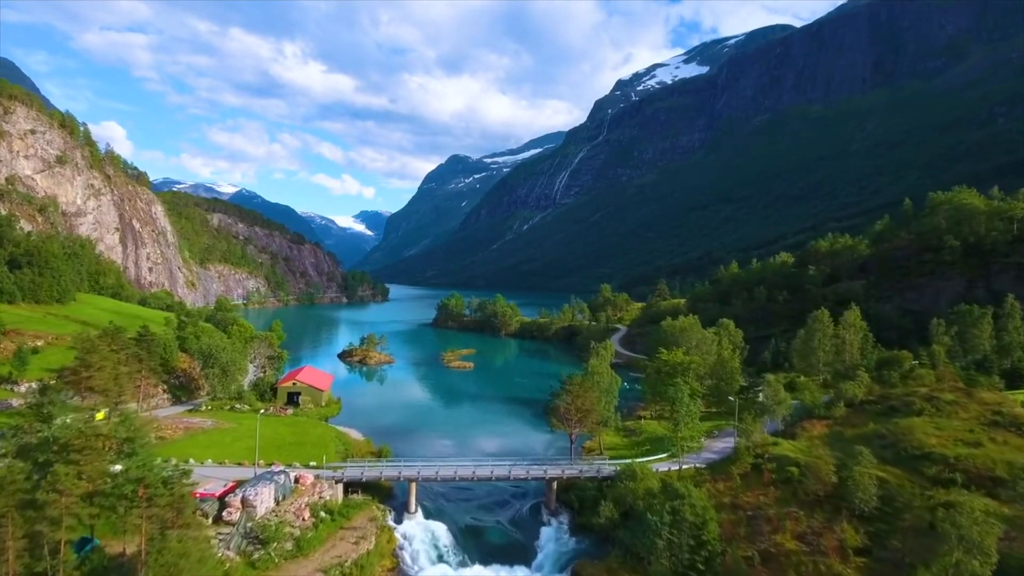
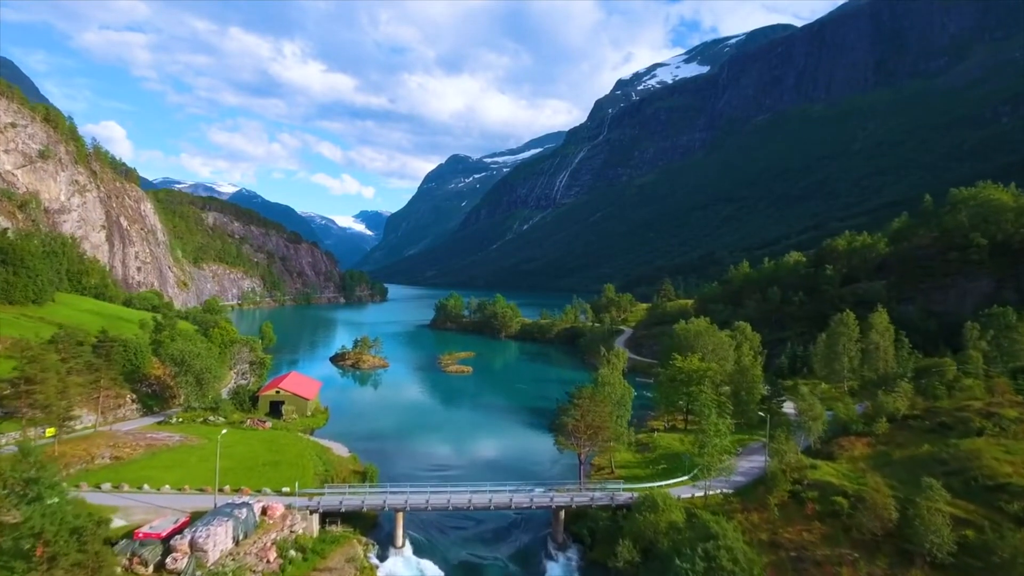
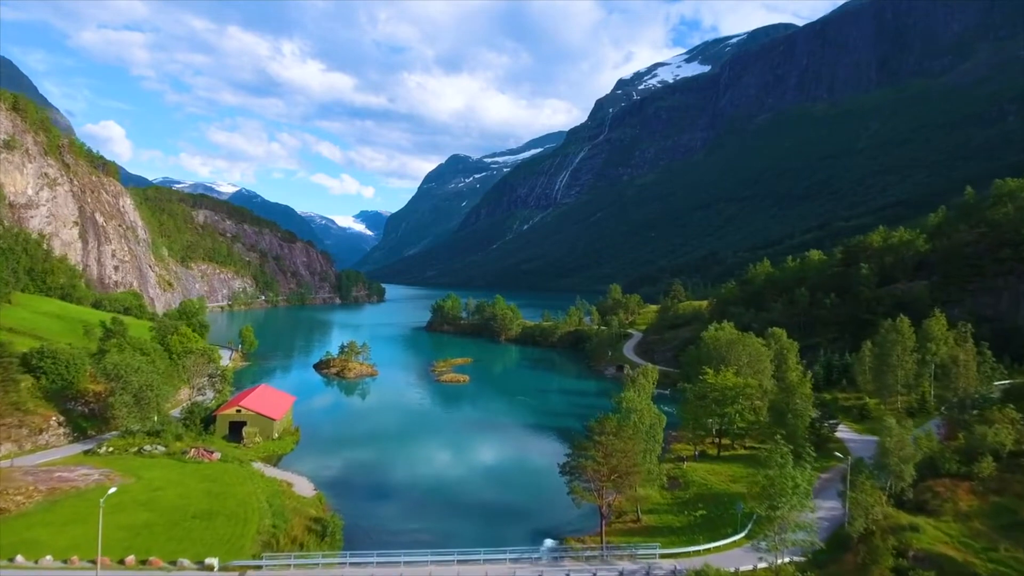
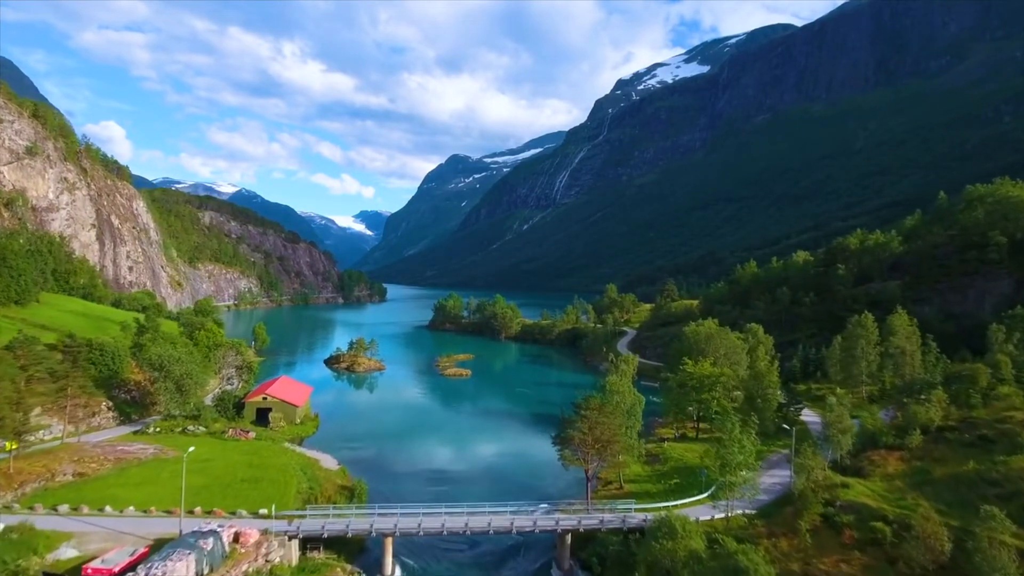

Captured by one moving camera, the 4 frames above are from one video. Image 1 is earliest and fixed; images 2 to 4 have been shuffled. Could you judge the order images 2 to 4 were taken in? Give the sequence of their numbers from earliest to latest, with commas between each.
2, 4, 3
